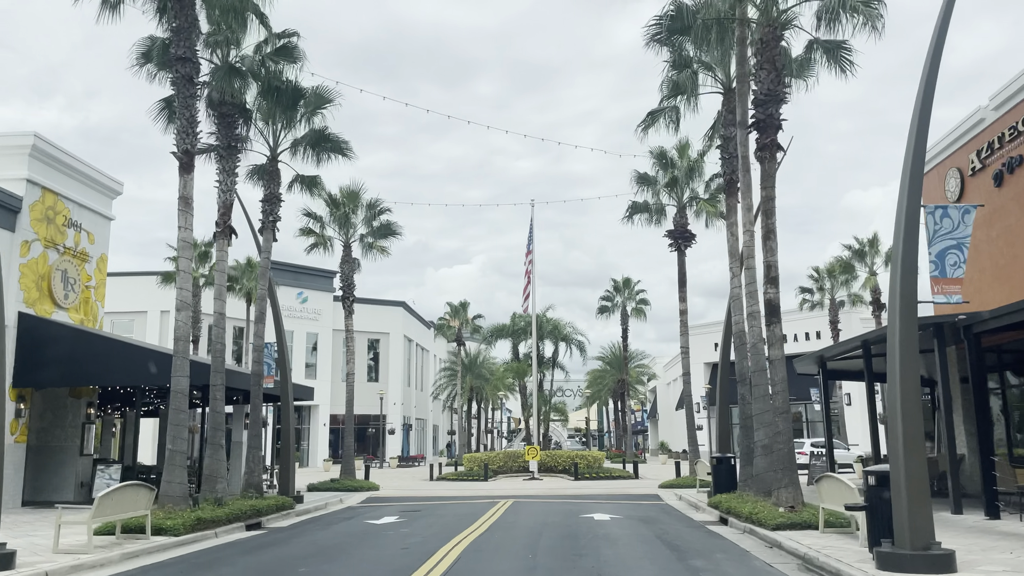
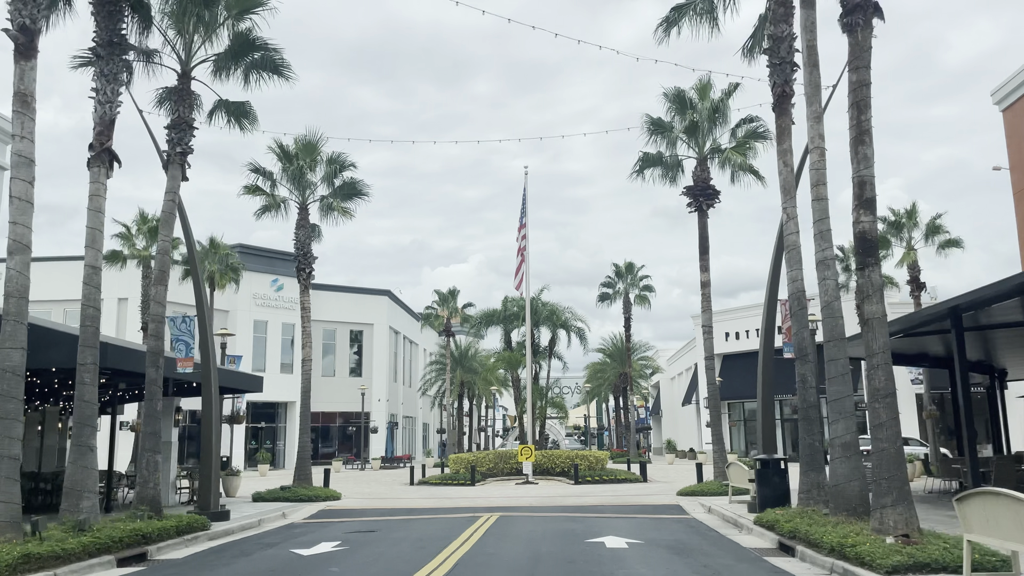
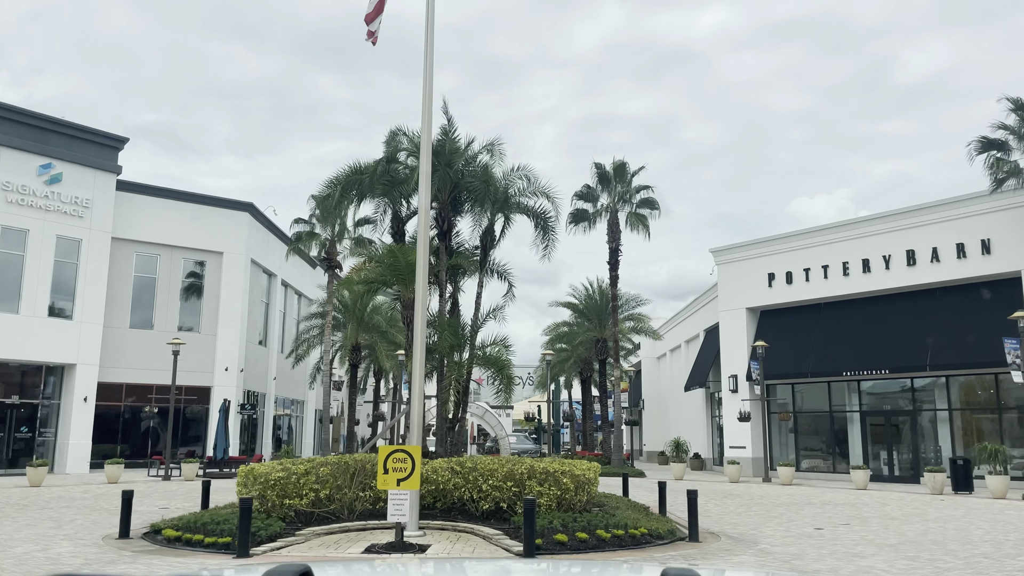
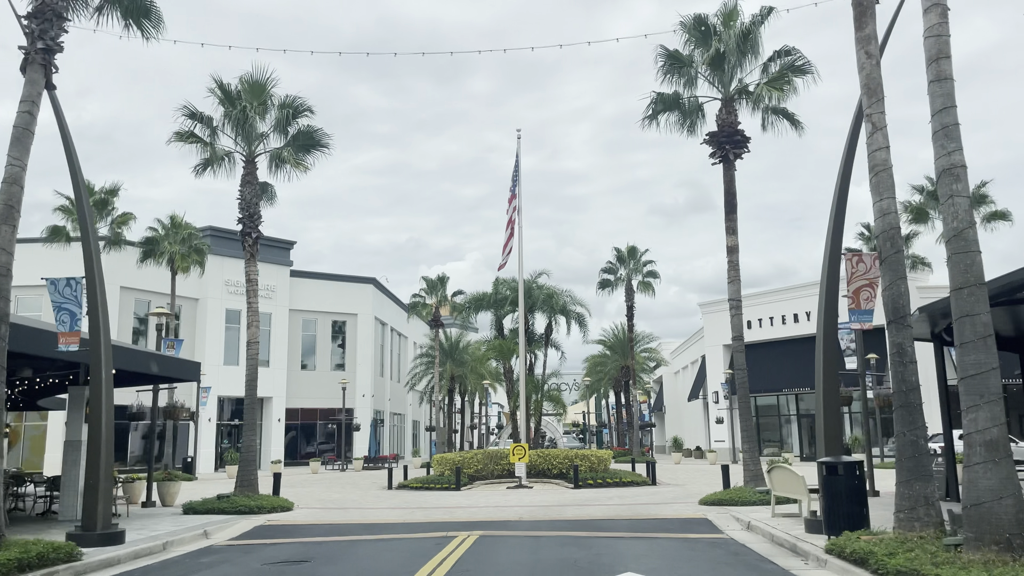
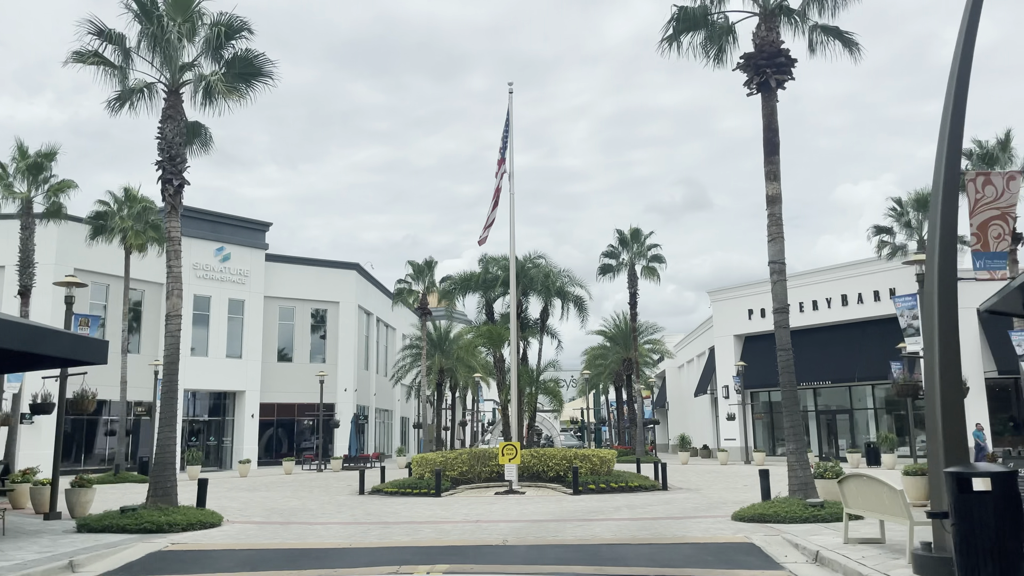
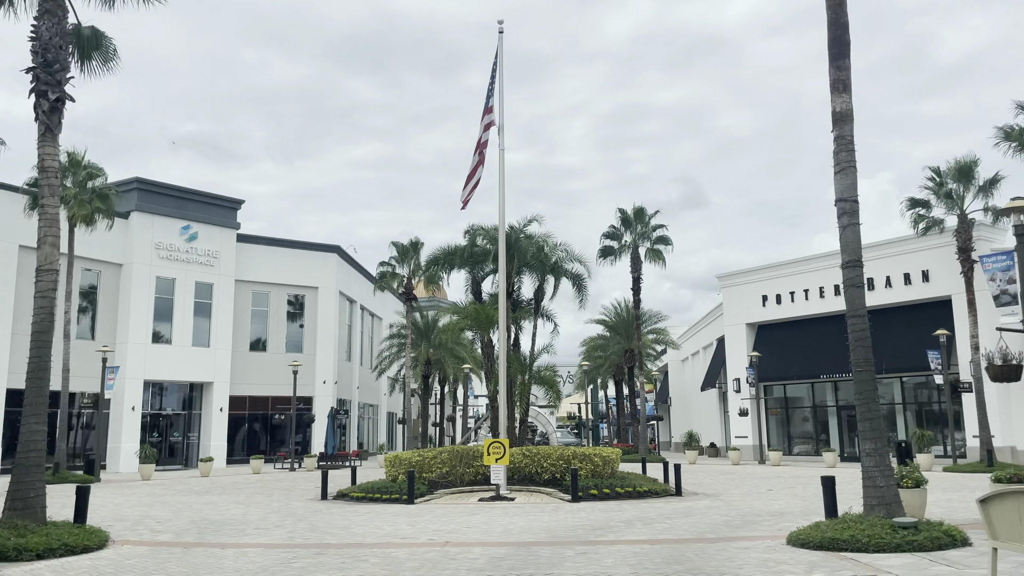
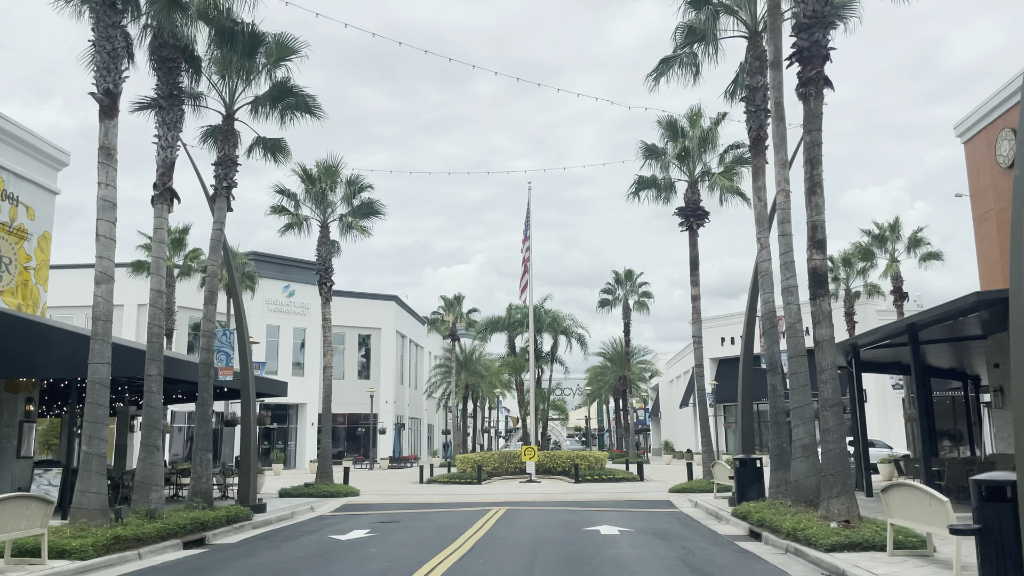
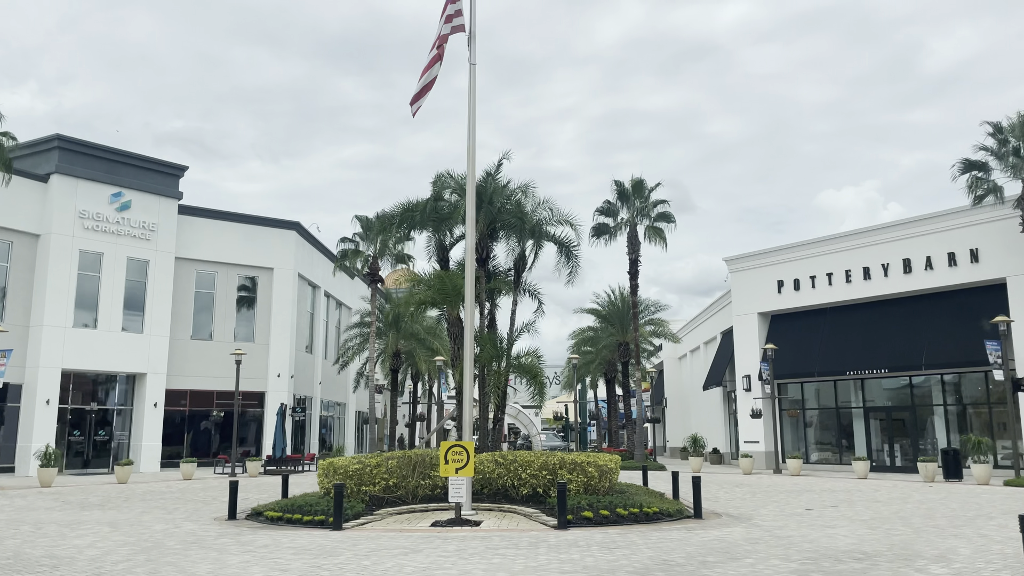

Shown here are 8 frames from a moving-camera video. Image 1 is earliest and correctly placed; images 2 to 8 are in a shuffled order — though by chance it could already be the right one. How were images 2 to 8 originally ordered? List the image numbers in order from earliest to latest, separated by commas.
7, 2, 4, 5, 6, 8, 3
